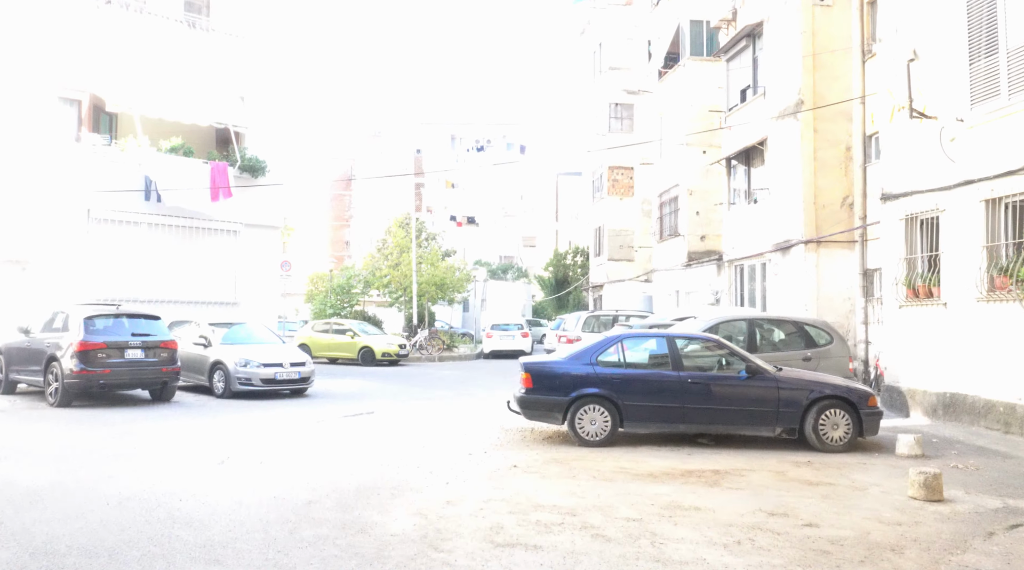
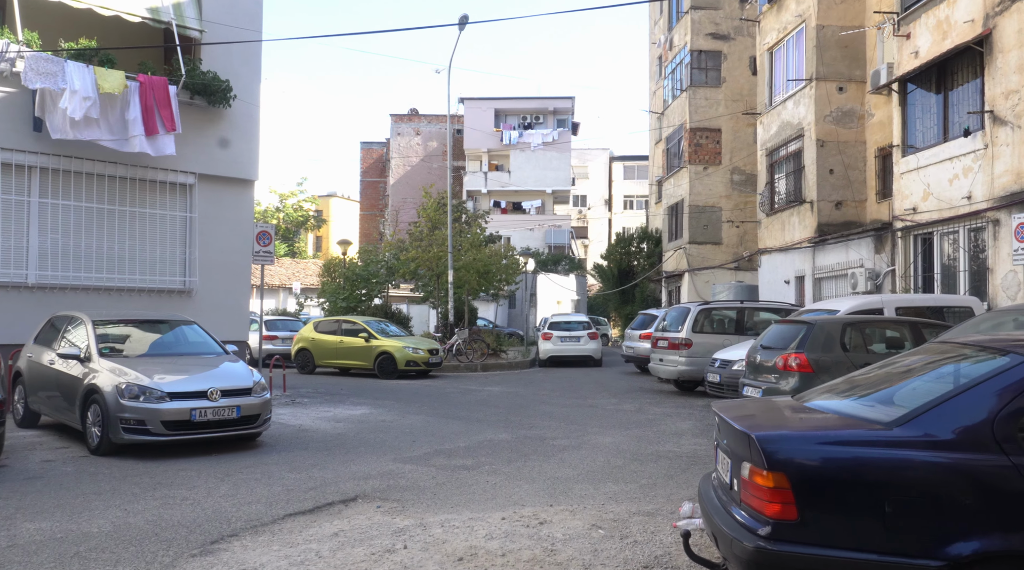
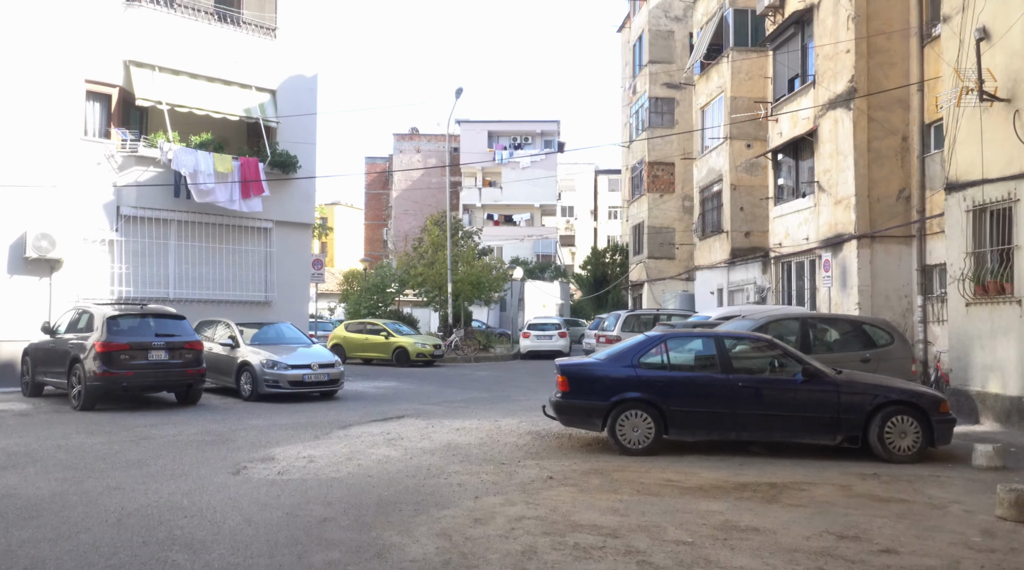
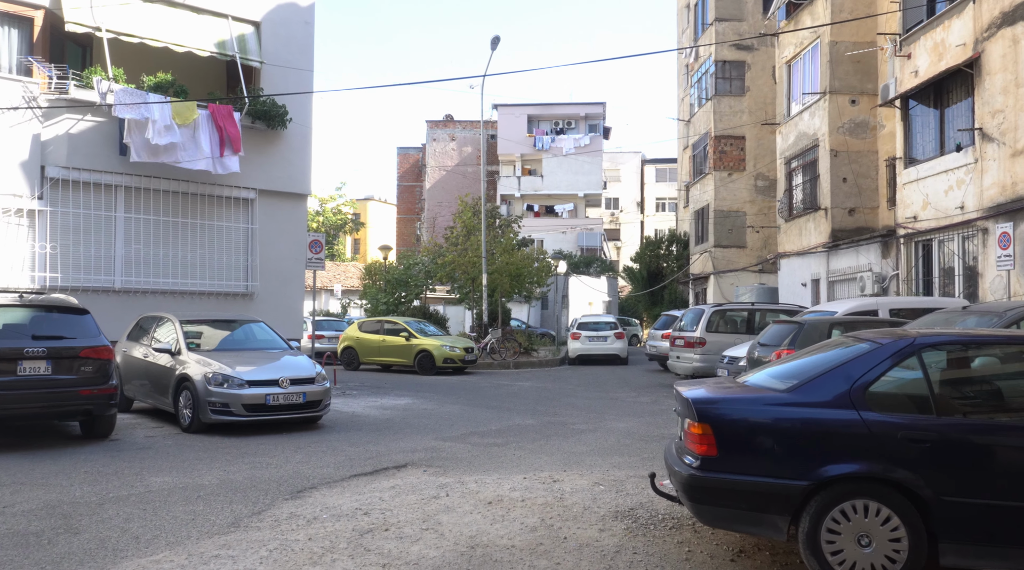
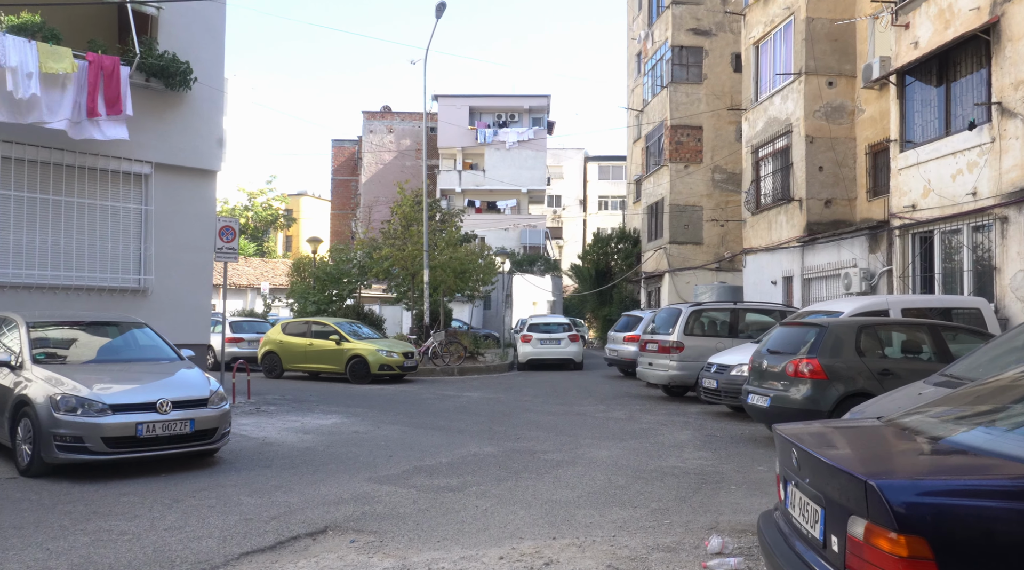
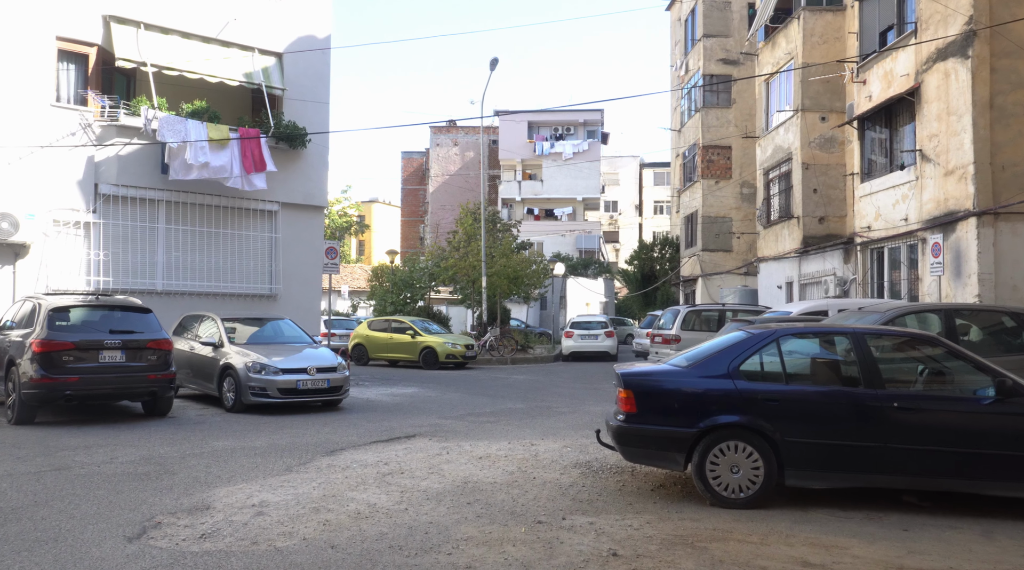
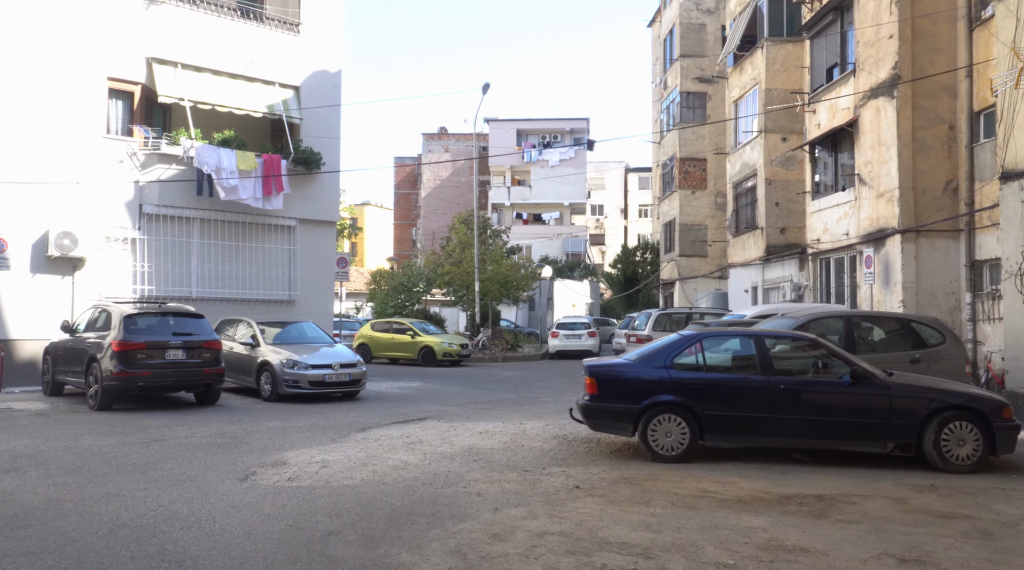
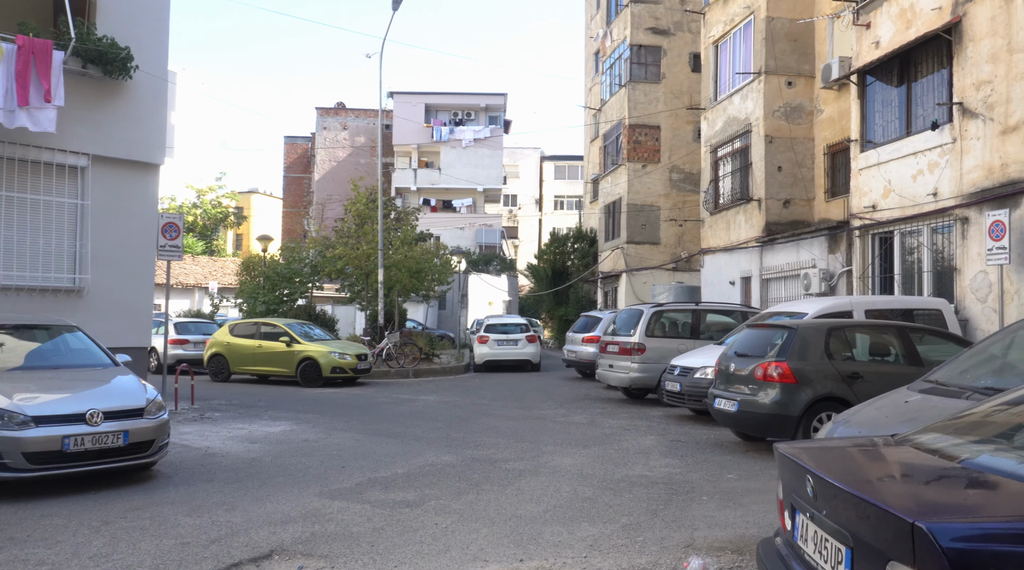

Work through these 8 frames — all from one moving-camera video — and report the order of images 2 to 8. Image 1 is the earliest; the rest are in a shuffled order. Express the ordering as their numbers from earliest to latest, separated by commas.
3, 7, 6, 4, 2, 5, 8
